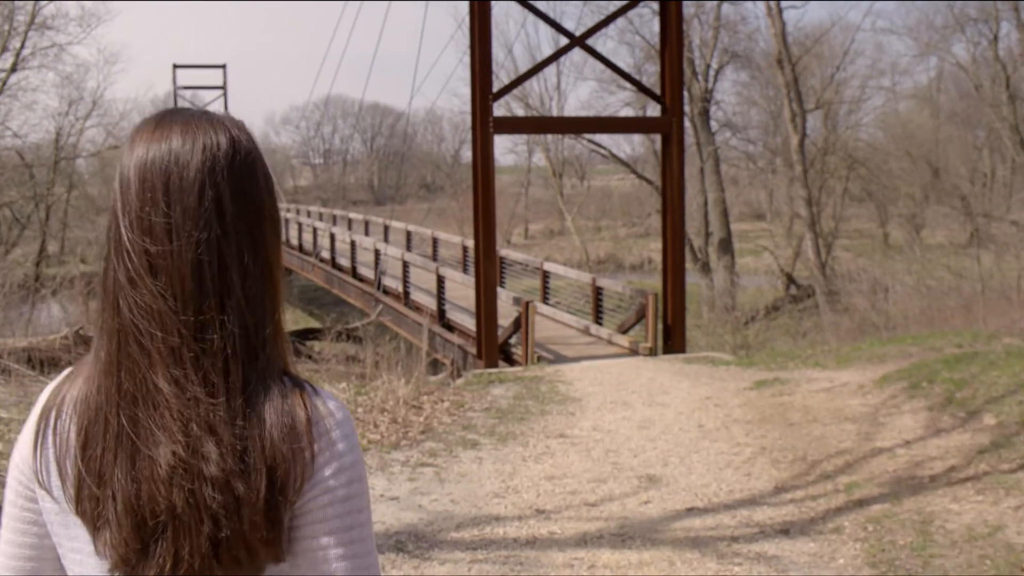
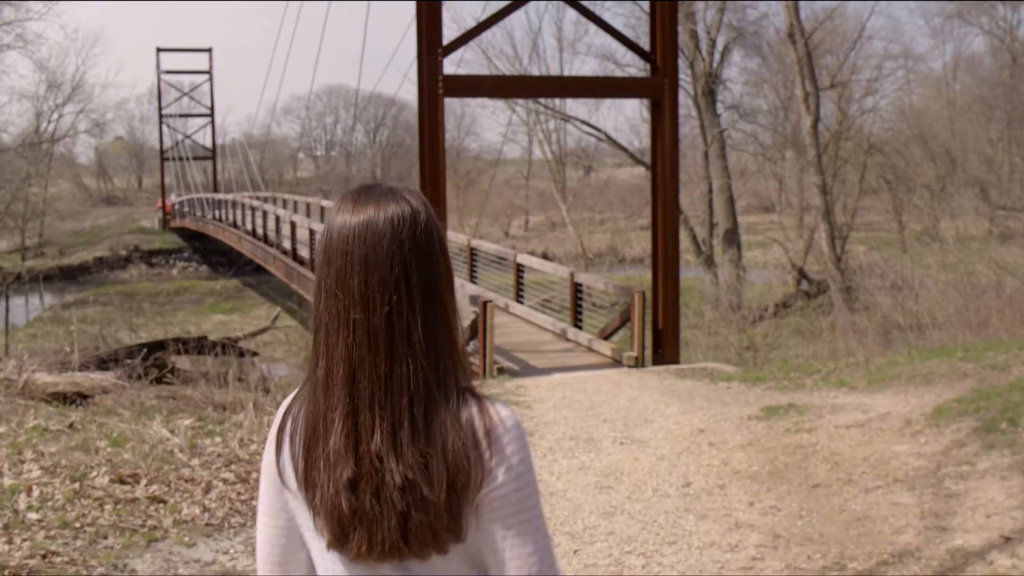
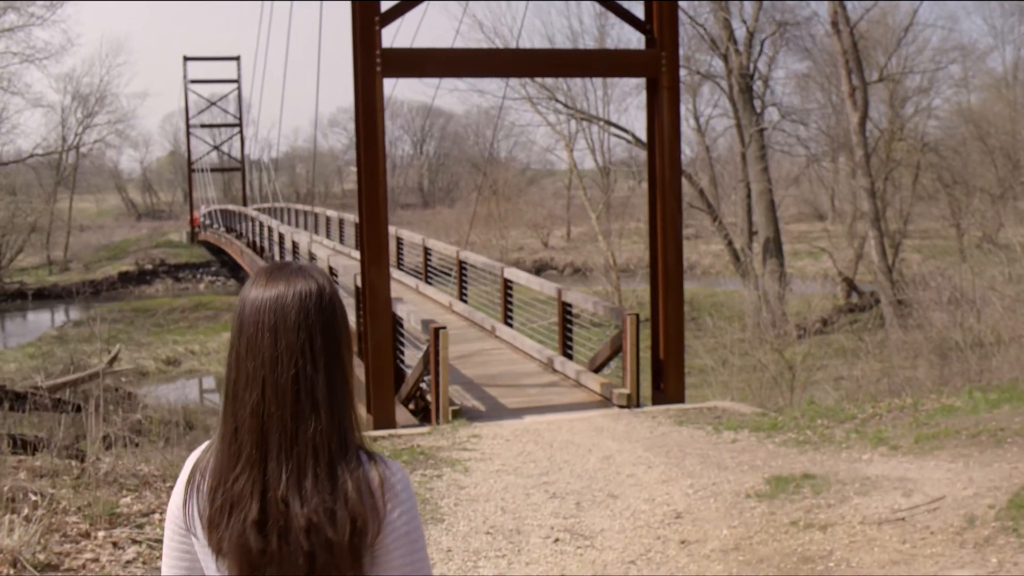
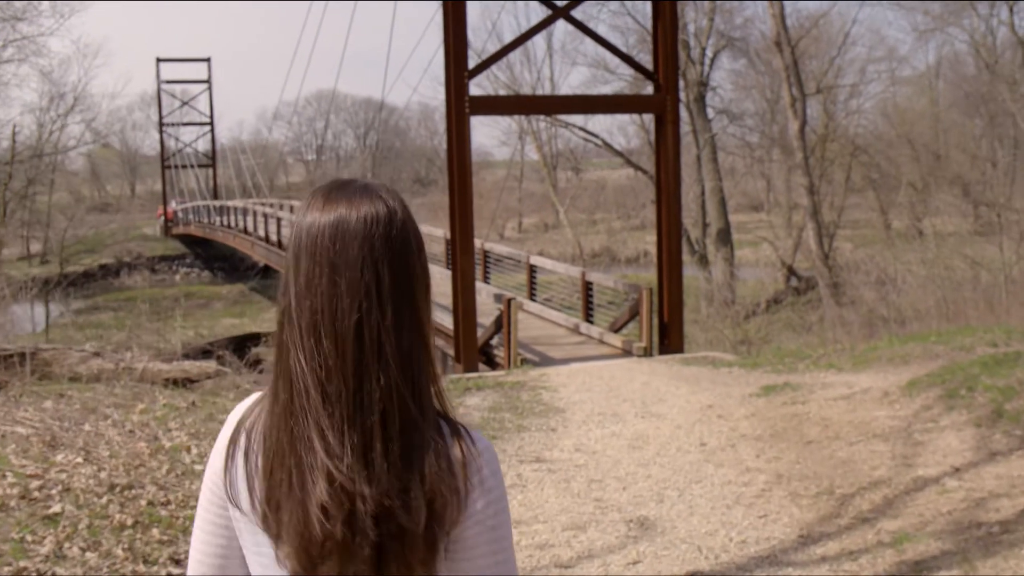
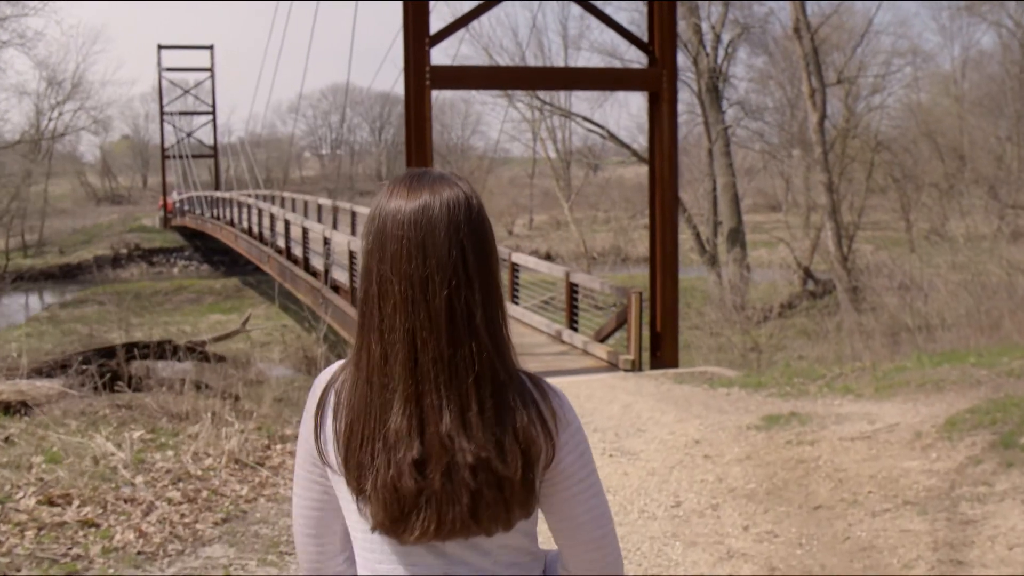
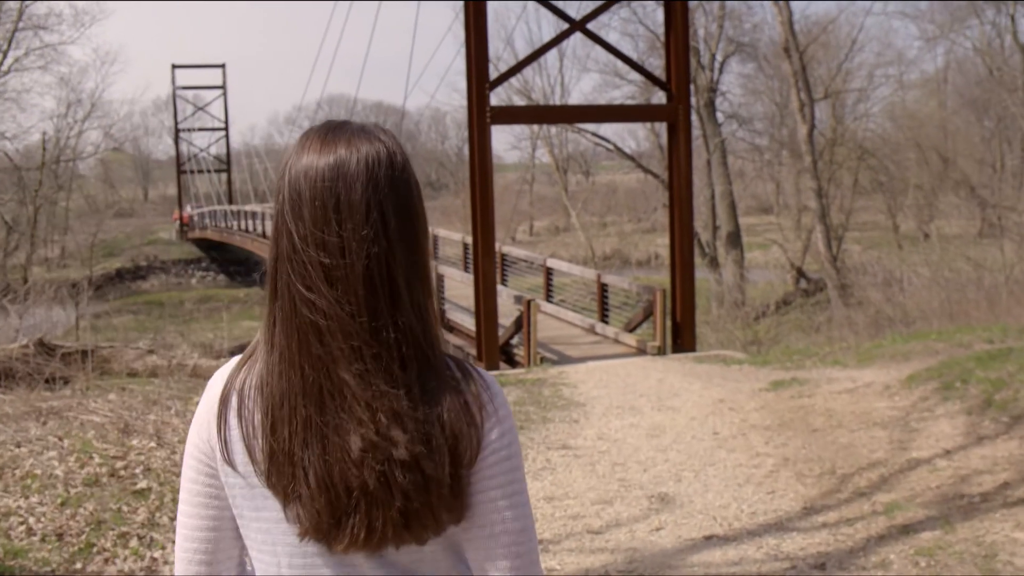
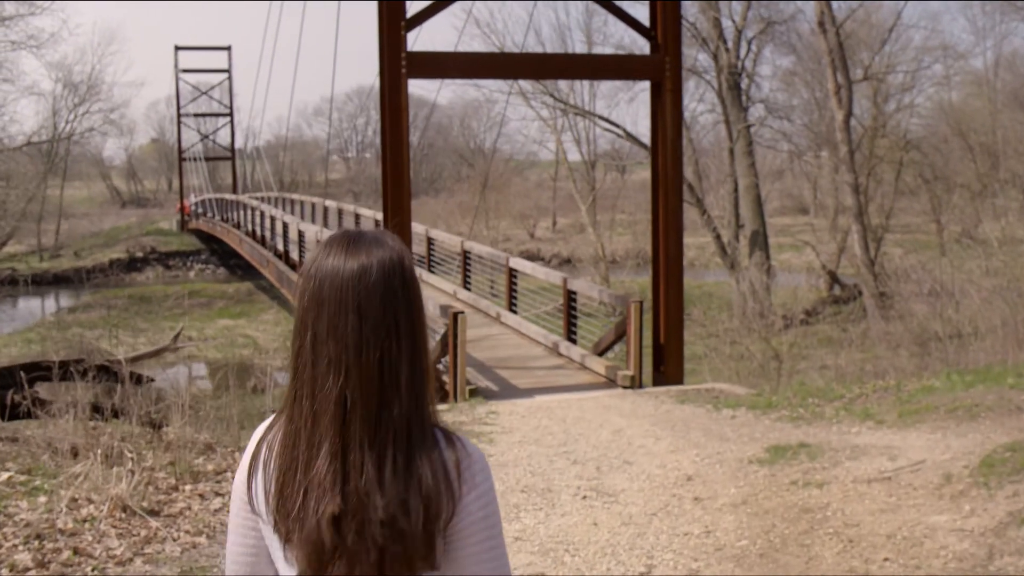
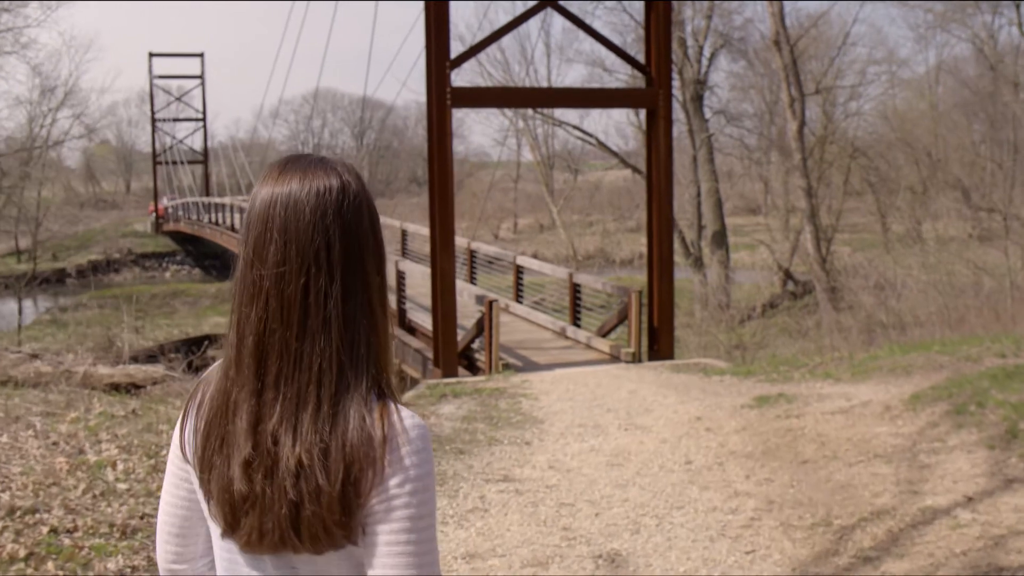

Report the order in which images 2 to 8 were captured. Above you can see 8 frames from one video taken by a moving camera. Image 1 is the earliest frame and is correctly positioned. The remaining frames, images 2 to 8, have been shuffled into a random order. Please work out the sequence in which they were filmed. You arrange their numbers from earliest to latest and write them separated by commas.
6, 4, 8, 2, 5, 7, 3
